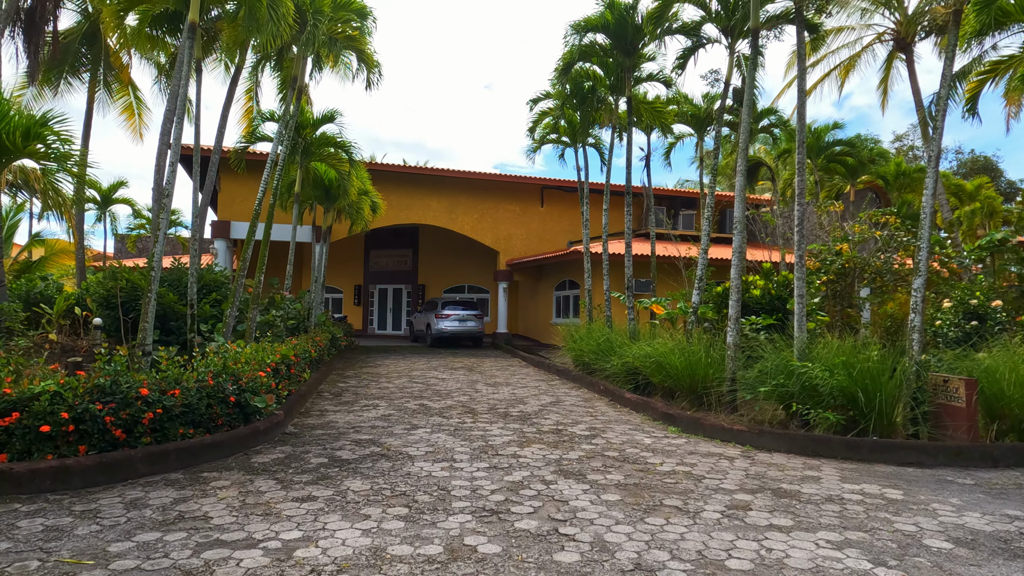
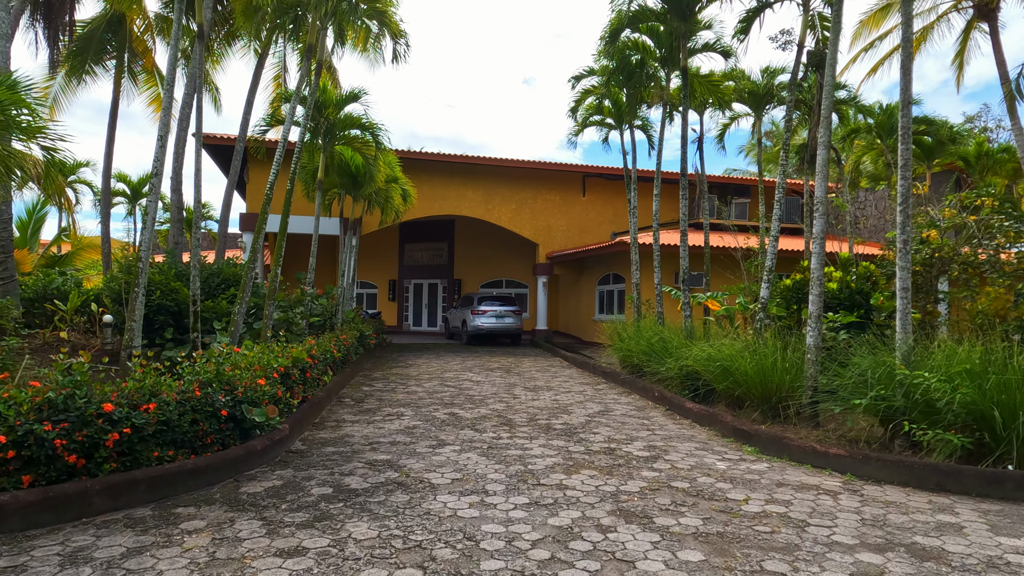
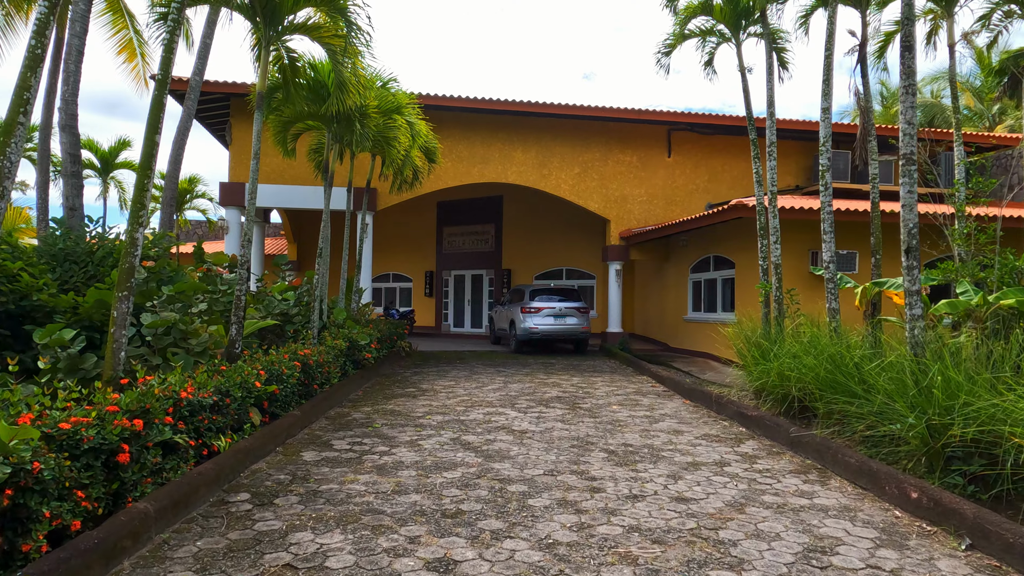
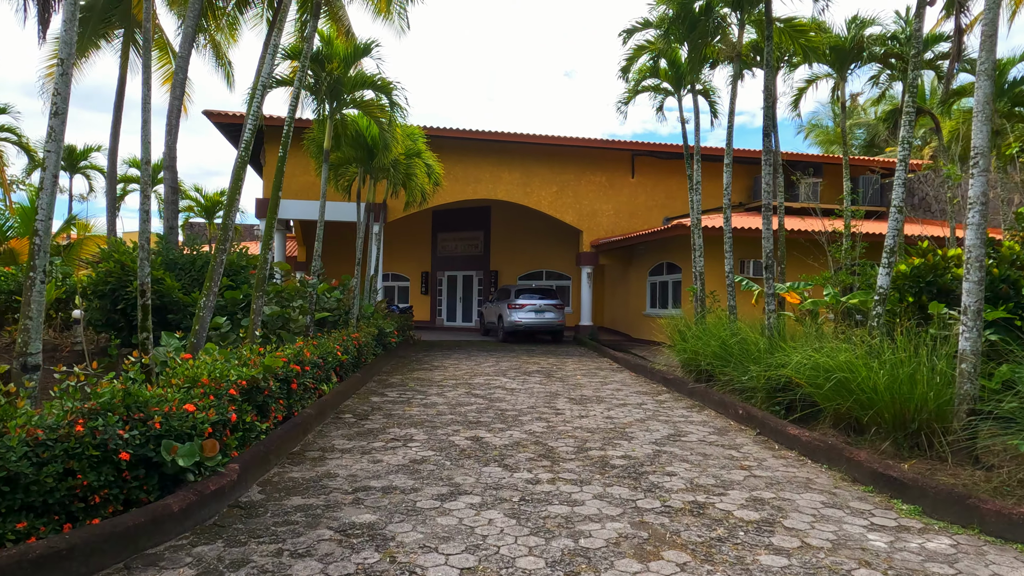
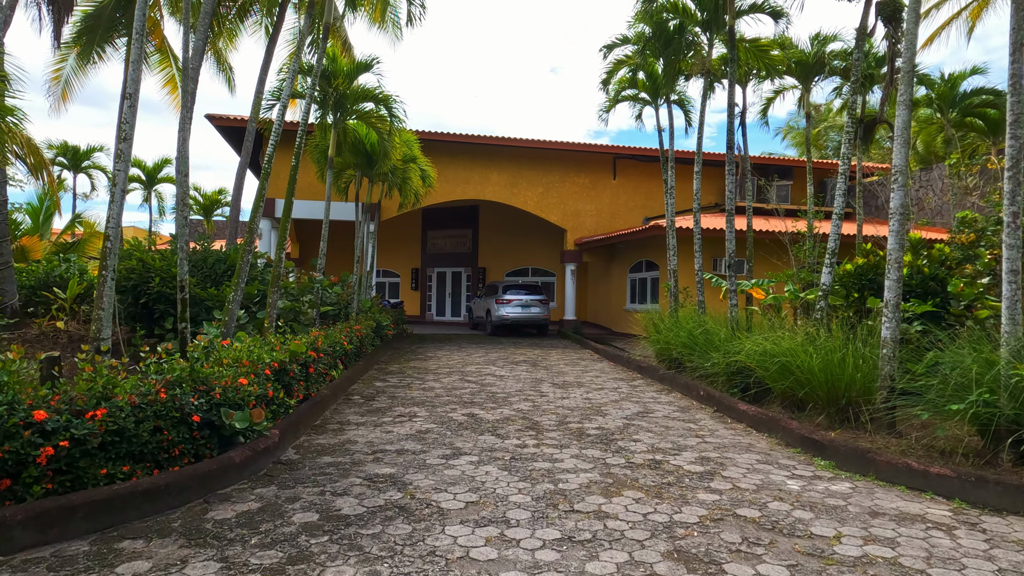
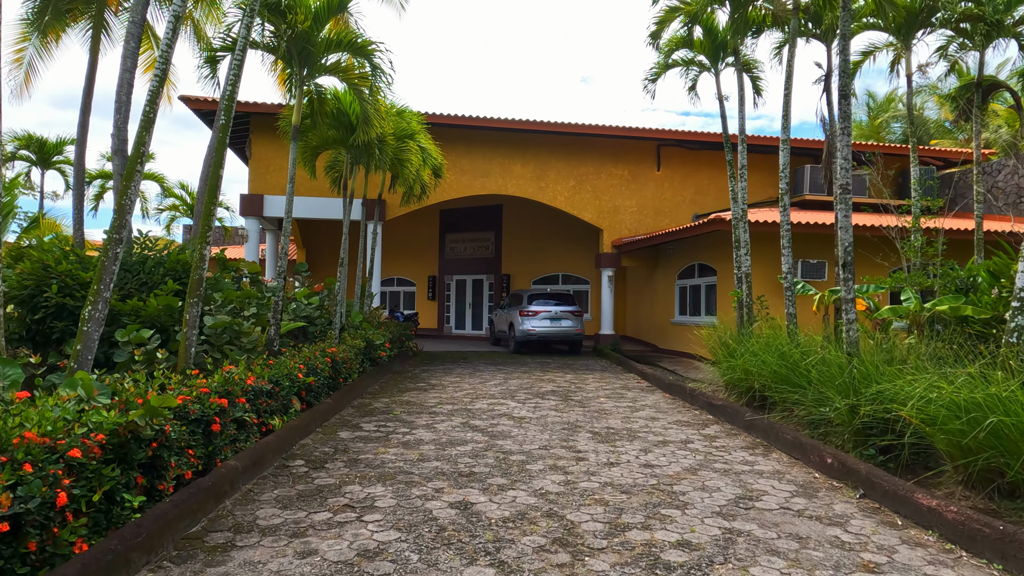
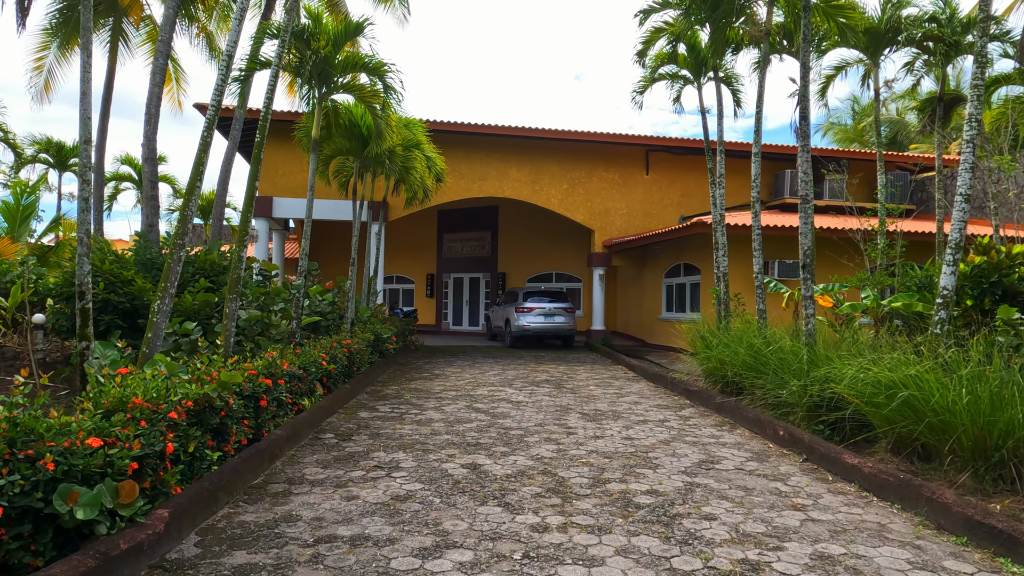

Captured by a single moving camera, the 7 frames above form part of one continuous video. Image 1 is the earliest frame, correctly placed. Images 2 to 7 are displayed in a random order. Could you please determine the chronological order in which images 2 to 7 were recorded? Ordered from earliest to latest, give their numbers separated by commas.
2, 5, 4, 7, 6, 3
